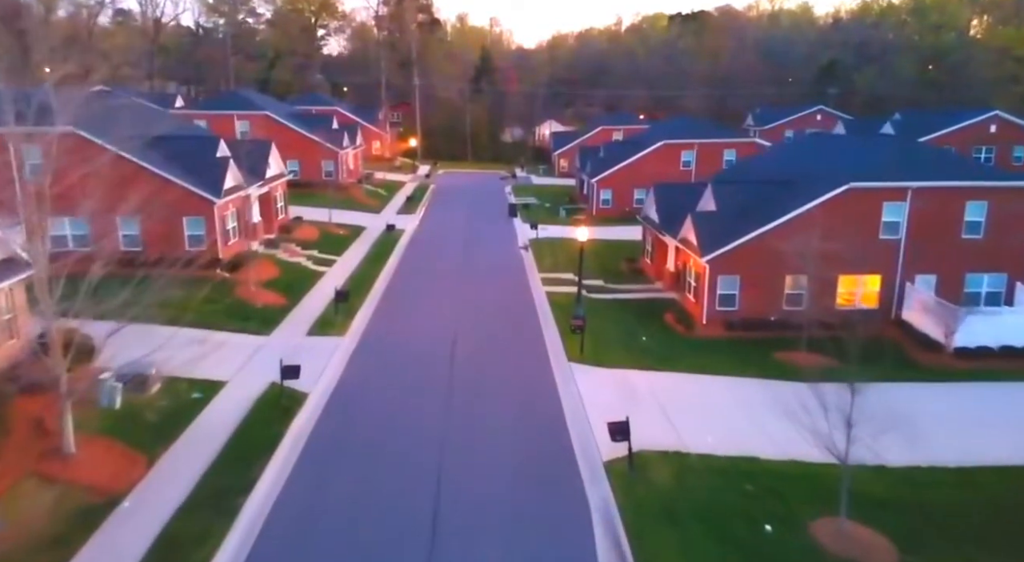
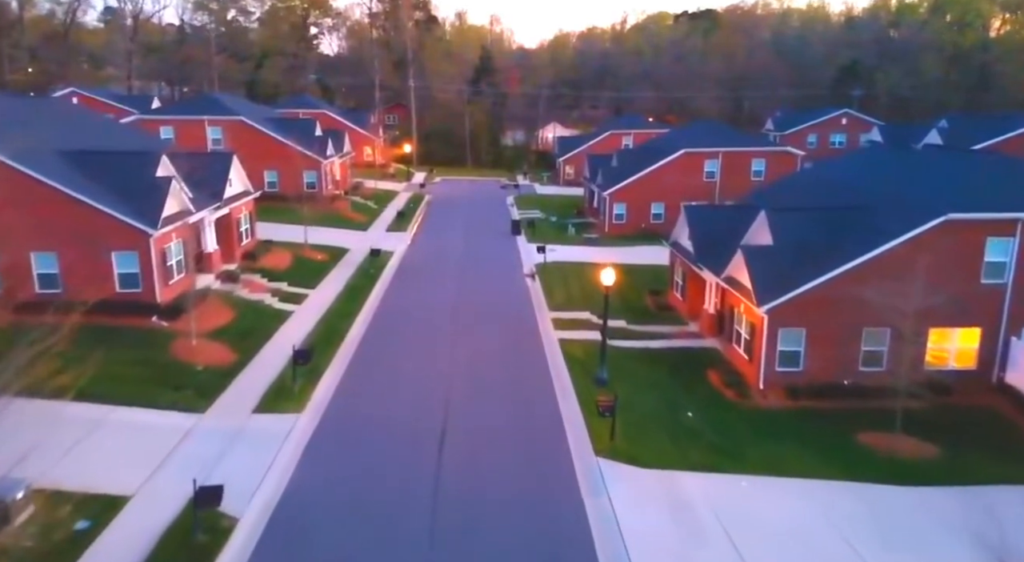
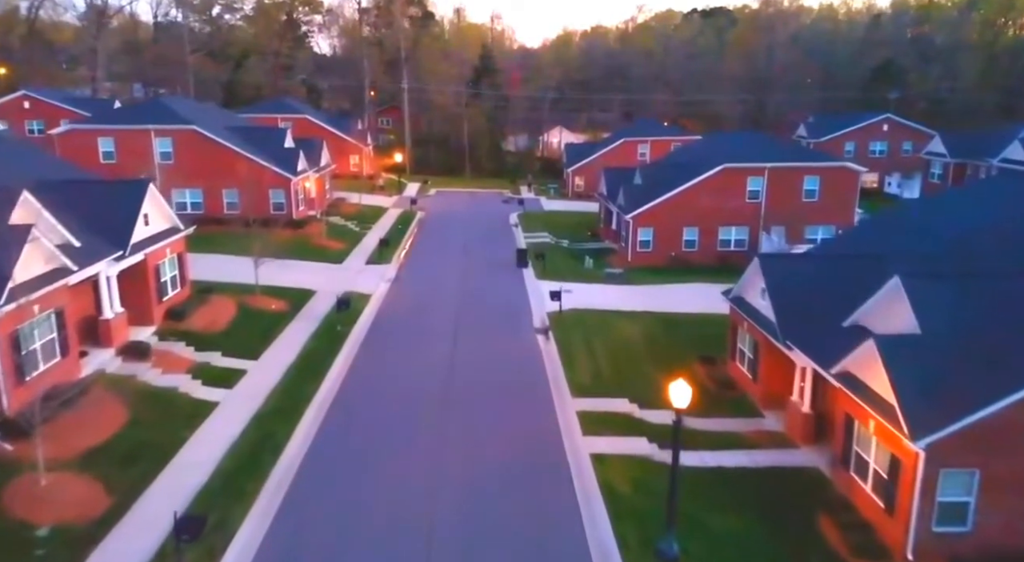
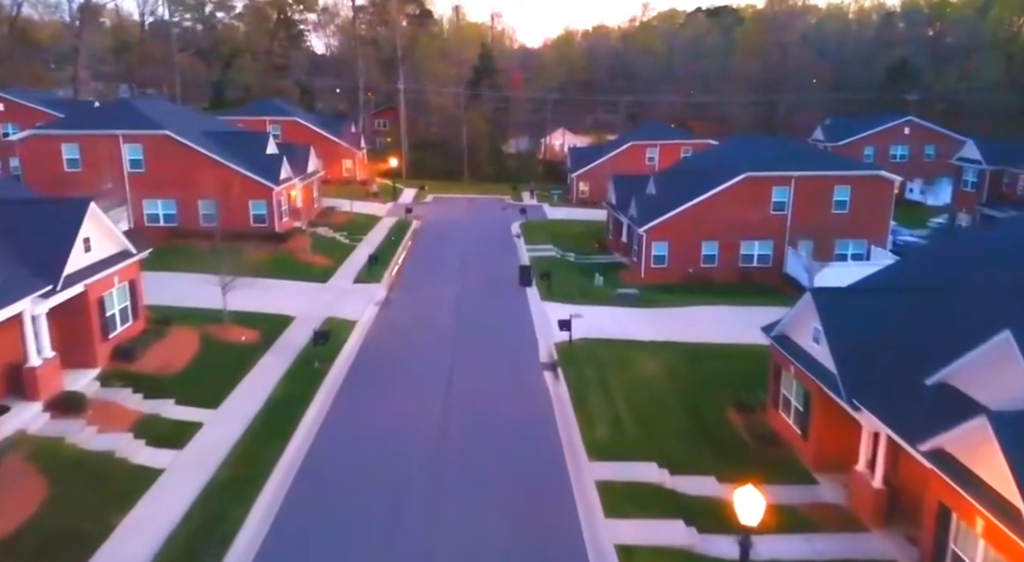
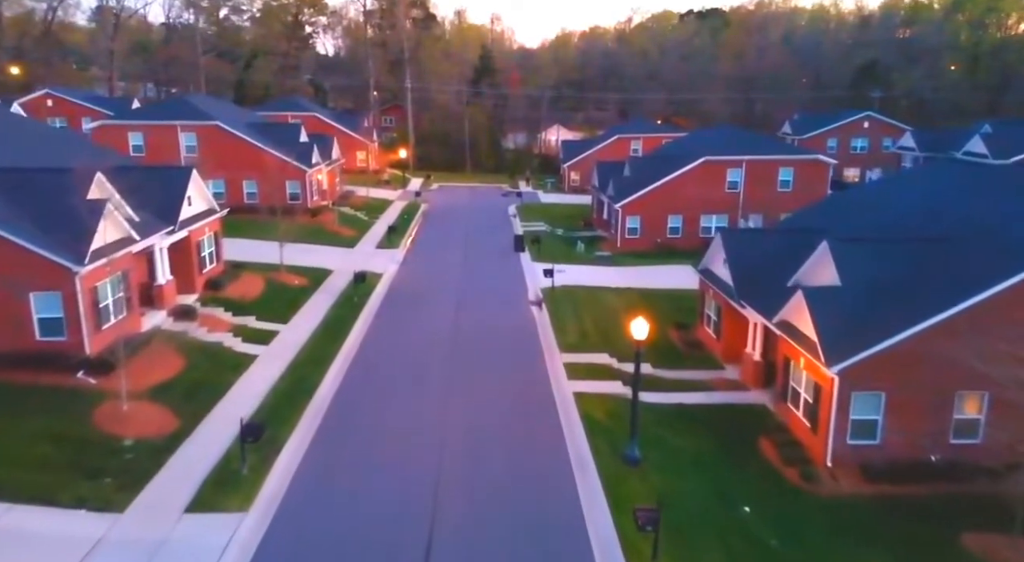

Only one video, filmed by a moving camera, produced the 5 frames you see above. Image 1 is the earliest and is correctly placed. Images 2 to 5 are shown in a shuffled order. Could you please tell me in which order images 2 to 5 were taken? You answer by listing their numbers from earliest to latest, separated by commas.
2, 5, 3, 4
